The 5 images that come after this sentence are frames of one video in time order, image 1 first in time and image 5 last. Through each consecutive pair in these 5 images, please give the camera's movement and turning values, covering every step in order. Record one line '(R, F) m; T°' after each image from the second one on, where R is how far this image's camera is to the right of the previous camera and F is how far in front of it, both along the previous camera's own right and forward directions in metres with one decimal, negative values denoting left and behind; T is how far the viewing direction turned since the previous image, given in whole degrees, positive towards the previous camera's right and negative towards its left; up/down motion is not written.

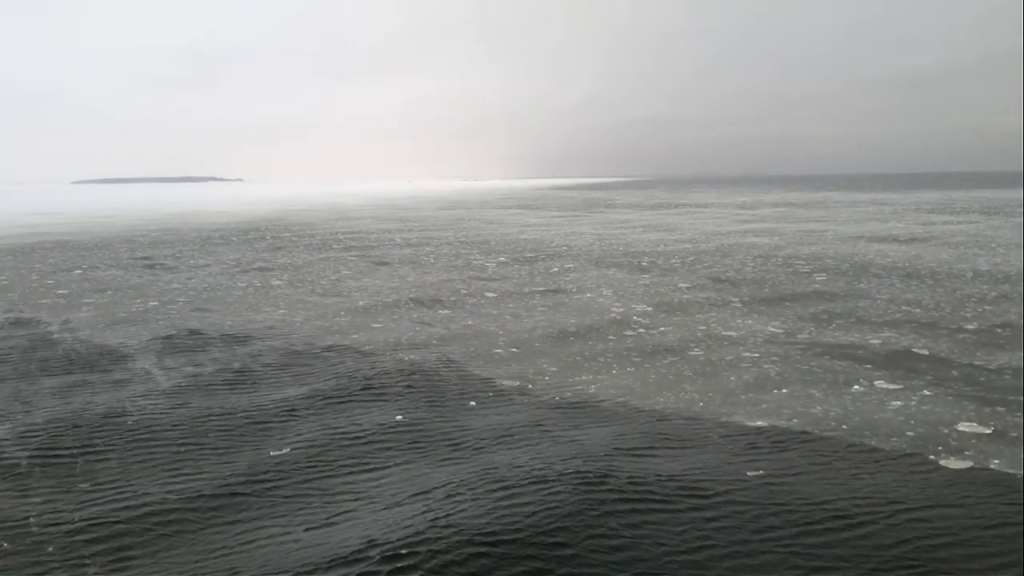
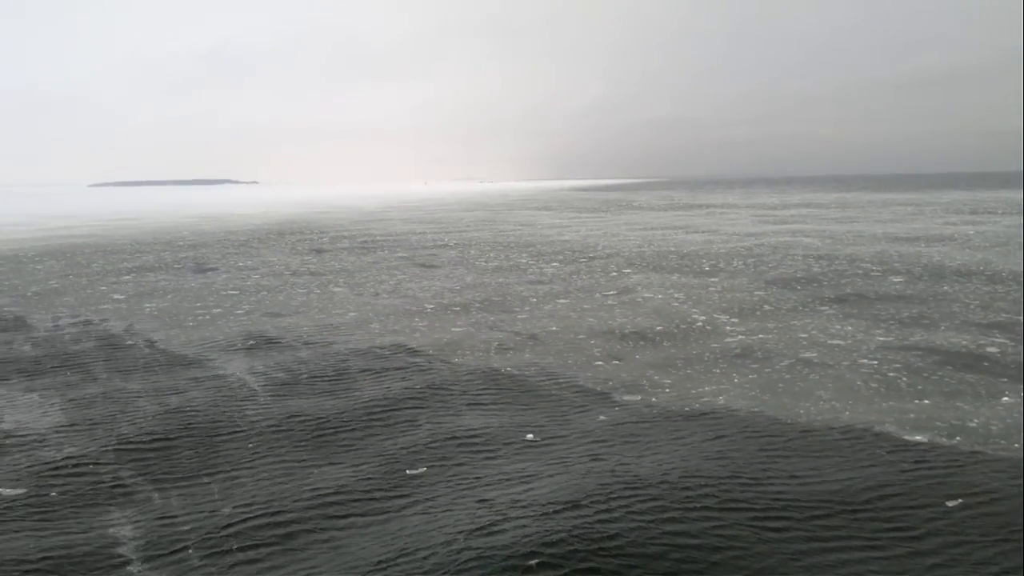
(-1.1, +0.4) m; -1°
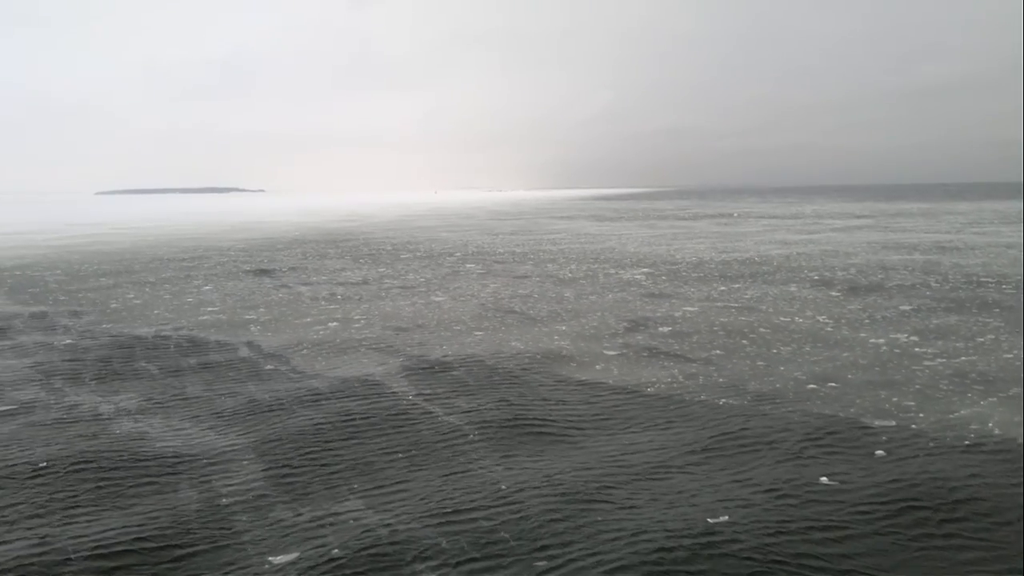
(-2.1, +0.8) m; -1°
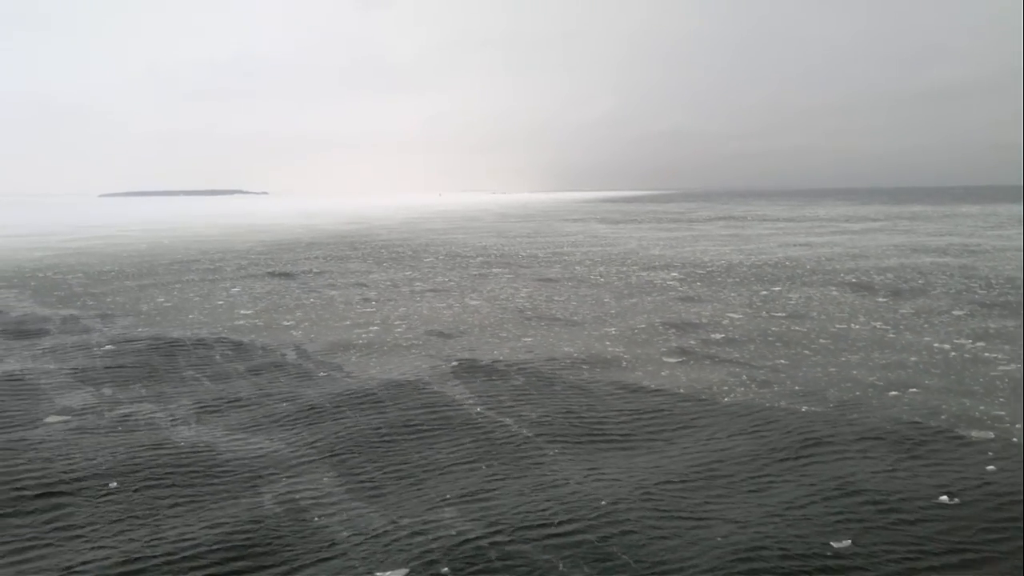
(-0.7, +0.3) m; 0°
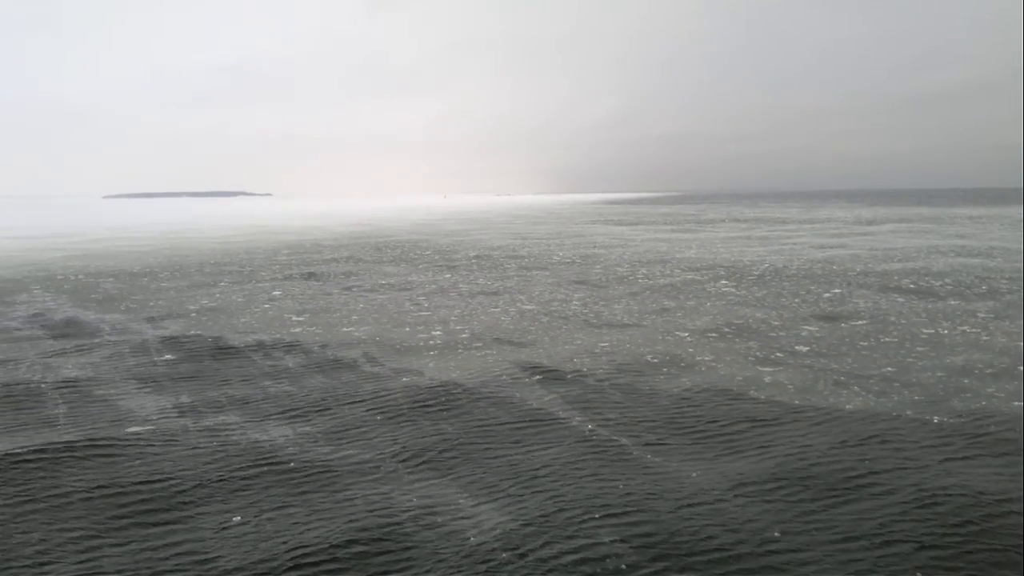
(-1.1, +0.4) m; 0°
